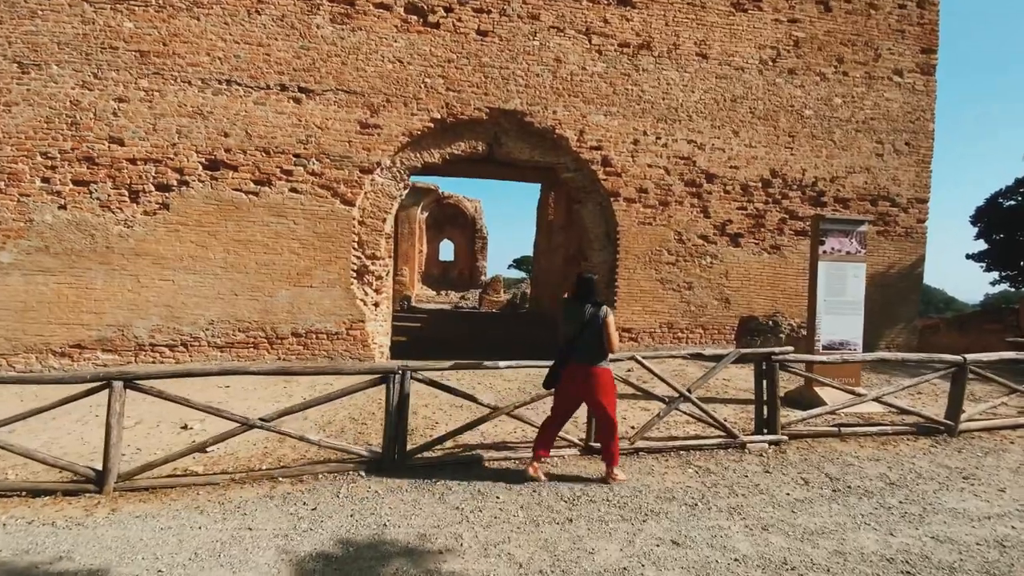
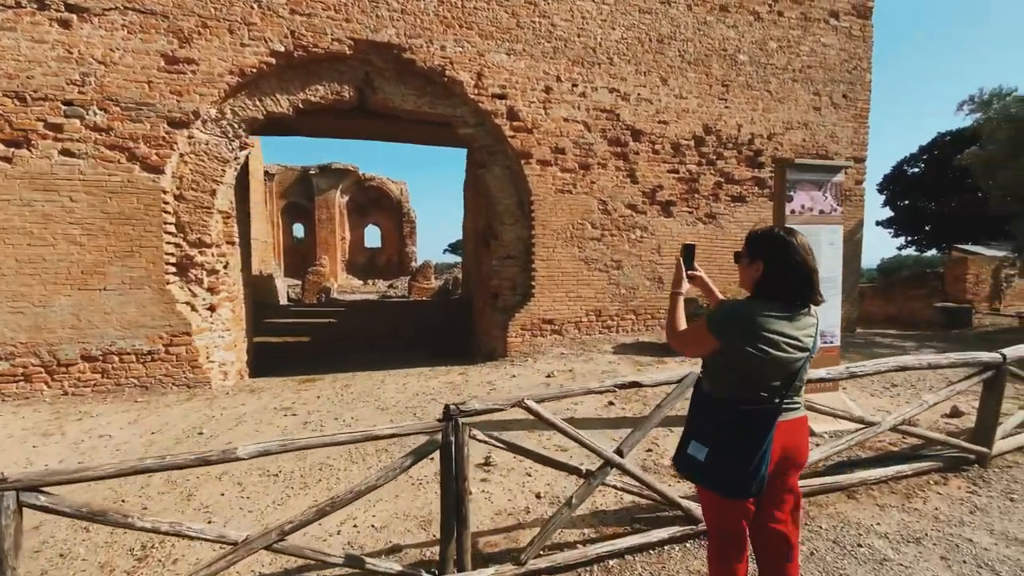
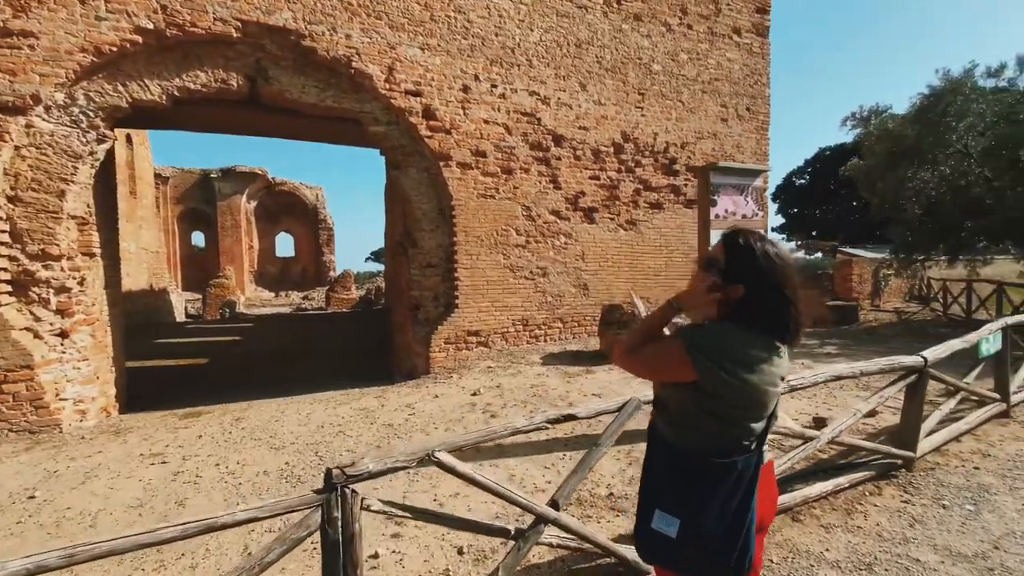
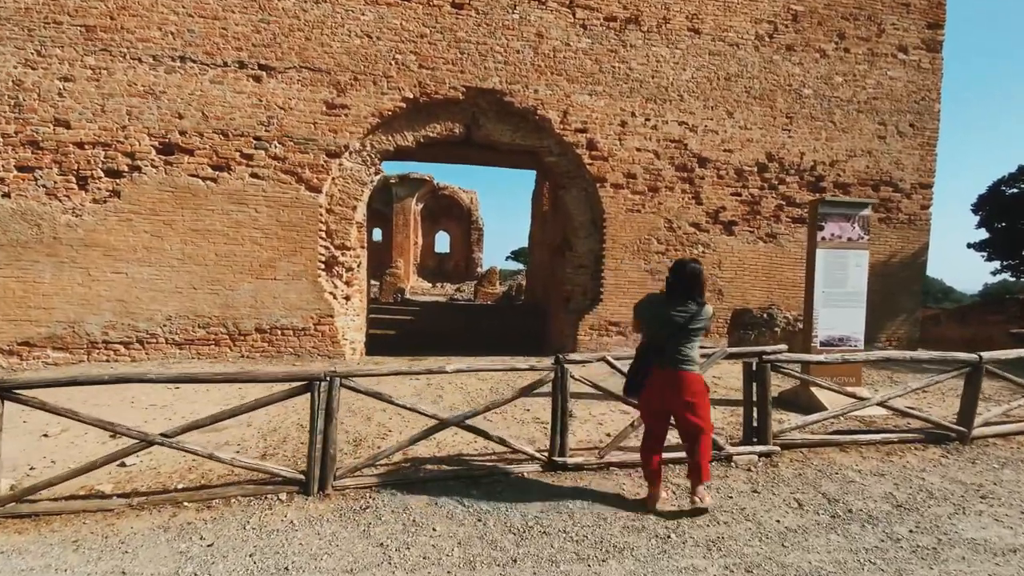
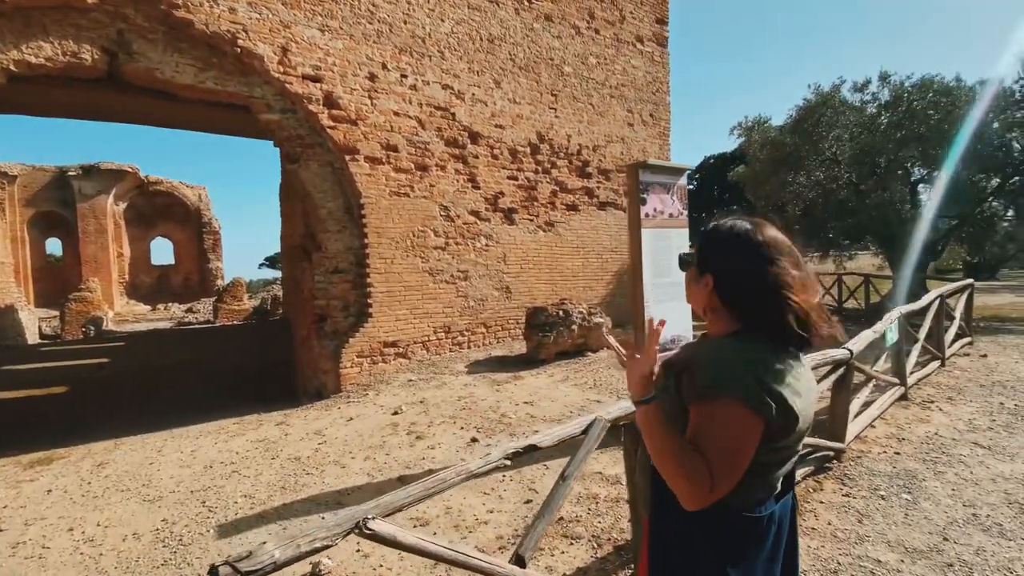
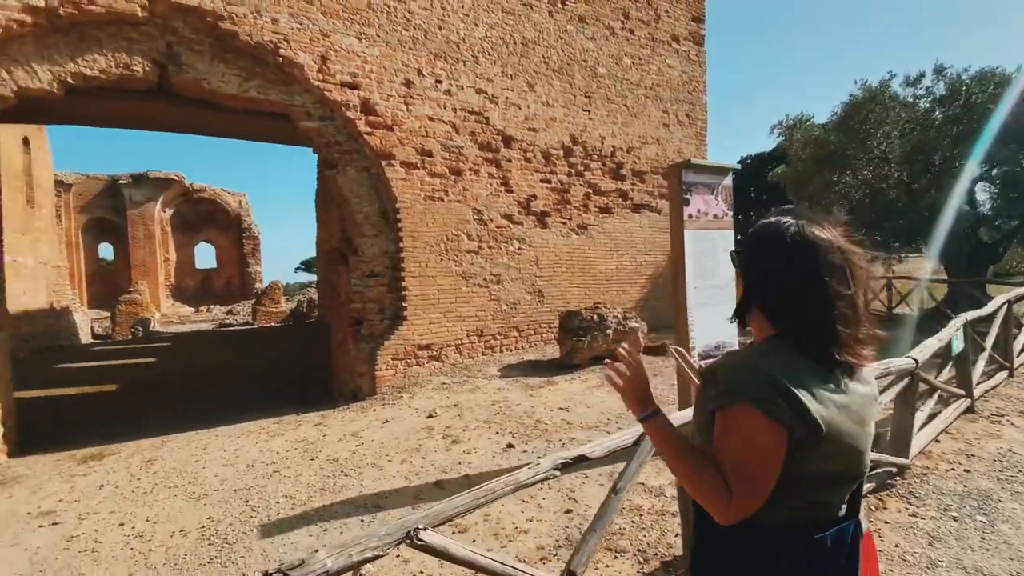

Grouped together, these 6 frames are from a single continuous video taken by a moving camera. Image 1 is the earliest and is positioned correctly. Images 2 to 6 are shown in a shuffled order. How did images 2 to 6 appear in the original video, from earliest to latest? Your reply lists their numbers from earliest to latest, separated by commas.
4, 2, 3, 5, 6
